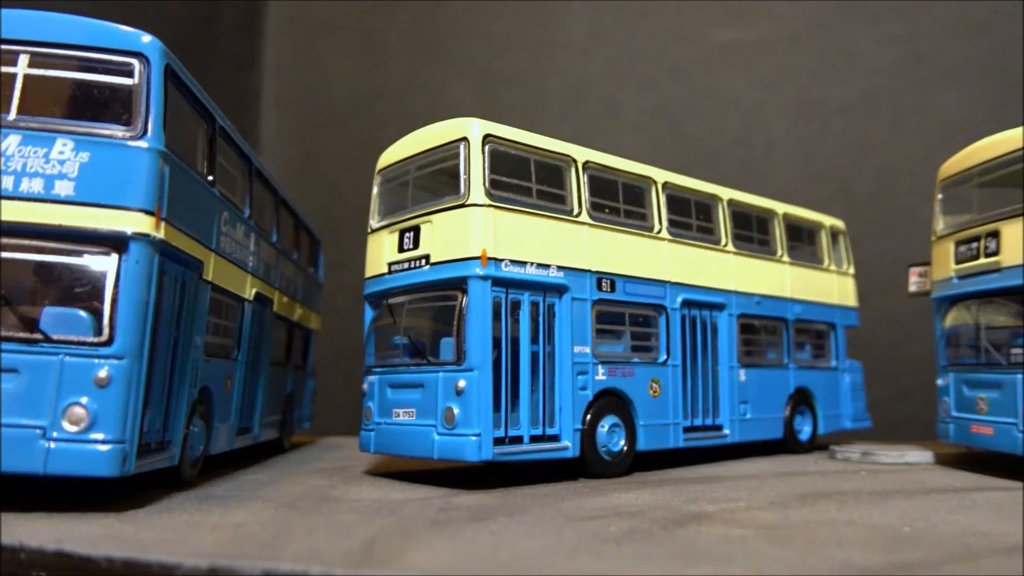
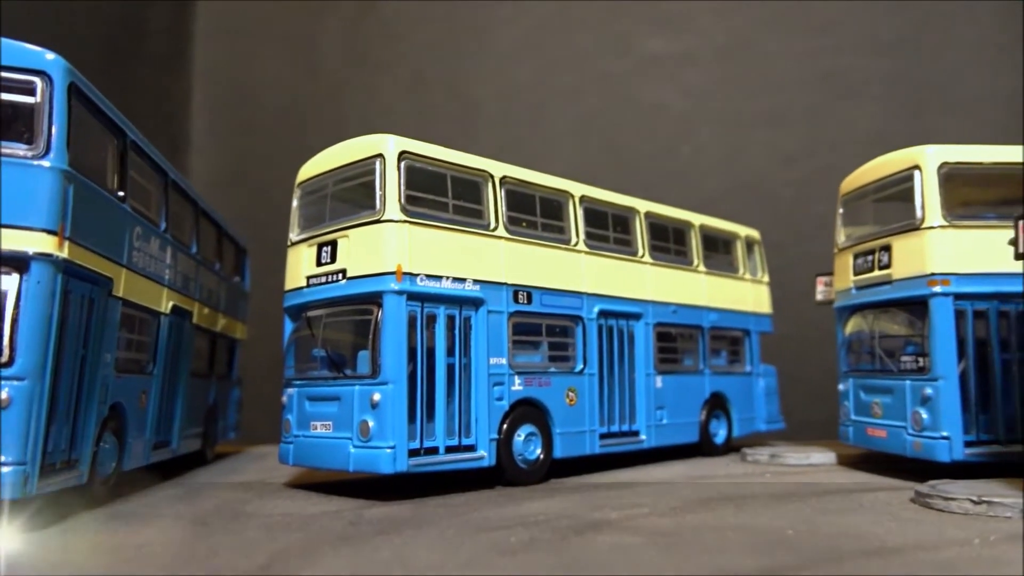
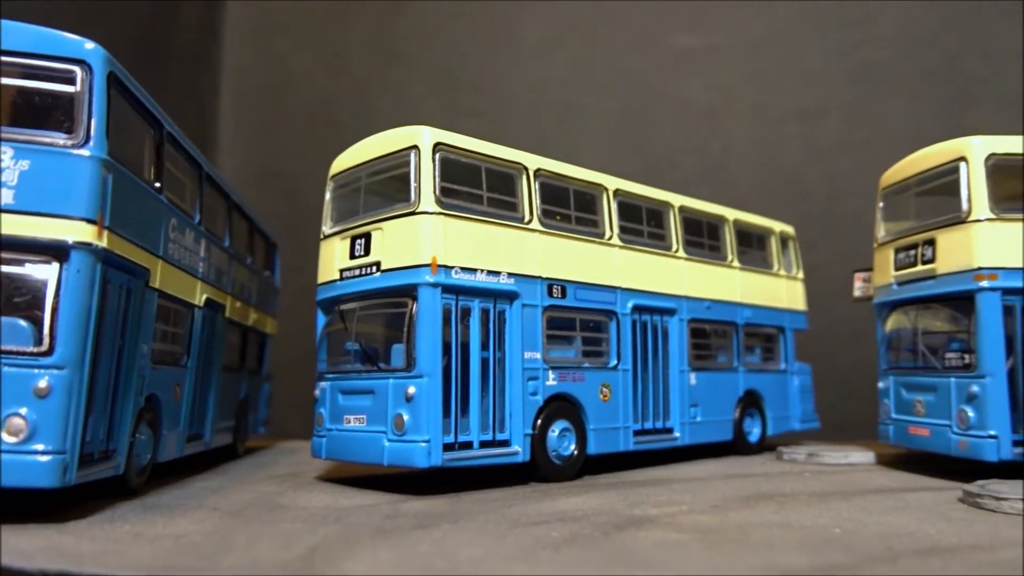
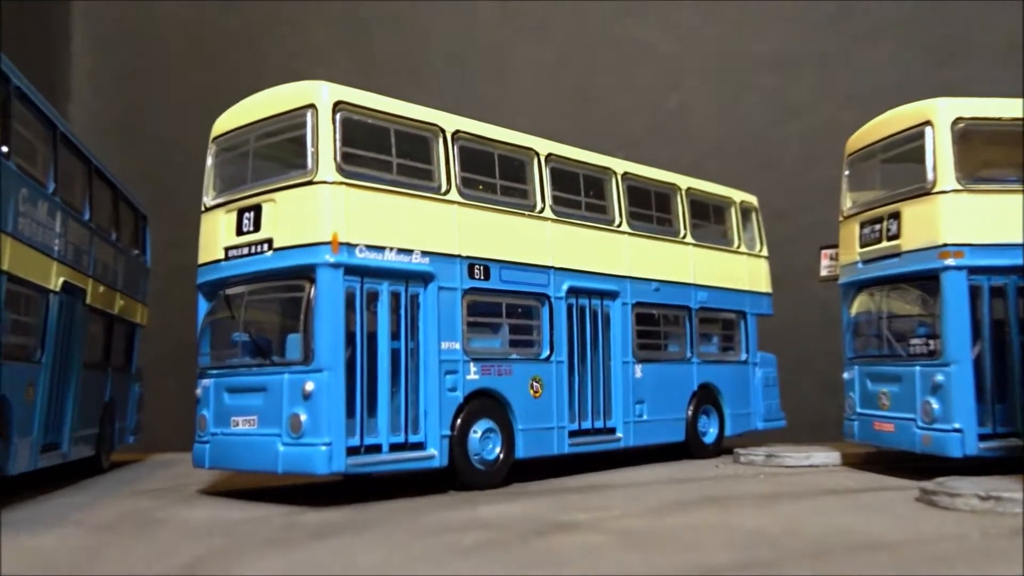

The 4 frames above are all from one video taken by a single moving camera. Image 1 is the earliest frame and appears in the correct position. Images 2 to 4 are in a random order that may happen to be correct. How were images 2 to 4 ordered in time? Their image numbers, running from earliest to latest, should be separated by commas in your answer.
3, 2, 4
